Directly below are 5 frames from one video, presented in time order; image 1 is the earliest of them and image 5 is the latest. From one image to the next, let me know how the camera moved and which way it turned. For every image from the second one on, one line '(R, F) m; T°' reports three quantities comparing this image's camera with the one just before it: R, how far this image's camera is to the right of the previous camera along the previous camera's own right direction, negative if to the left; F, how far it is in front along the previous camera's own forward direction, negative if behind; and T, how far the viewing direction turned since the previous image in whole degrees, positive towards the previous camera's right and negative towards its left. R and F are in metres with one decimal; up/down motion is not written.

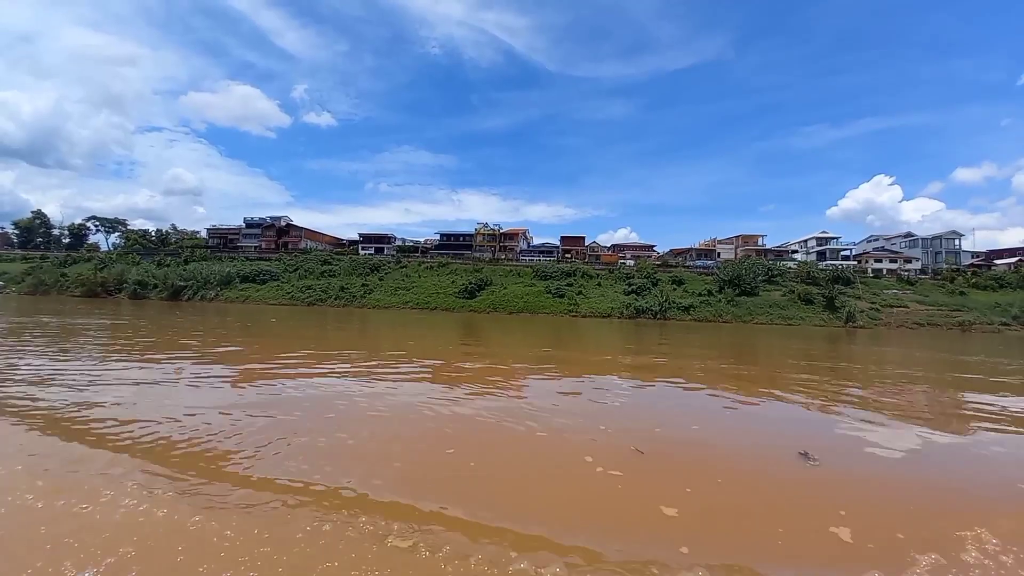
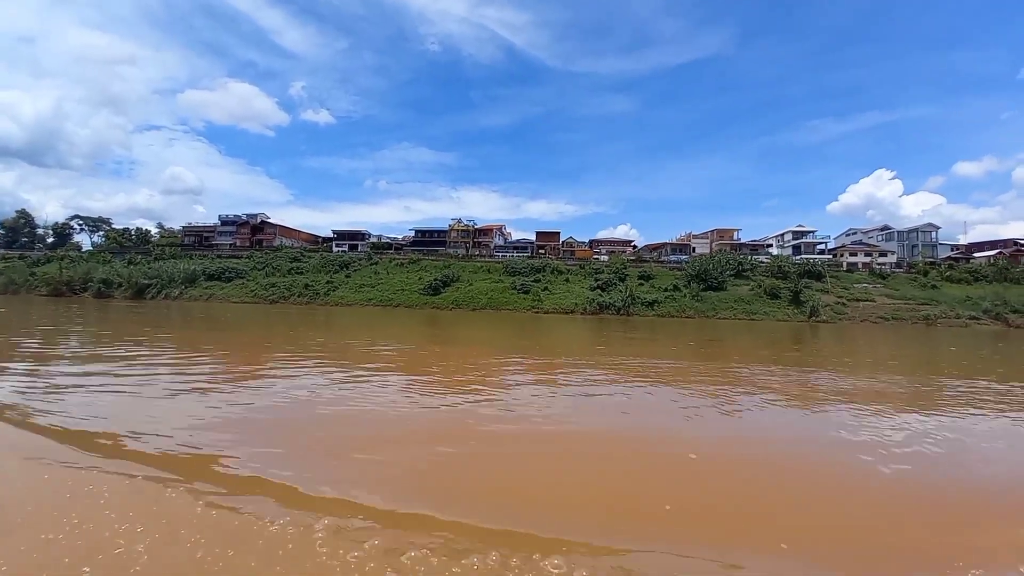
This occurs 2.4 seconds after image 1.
(+1.9, +0.4) m; 0°
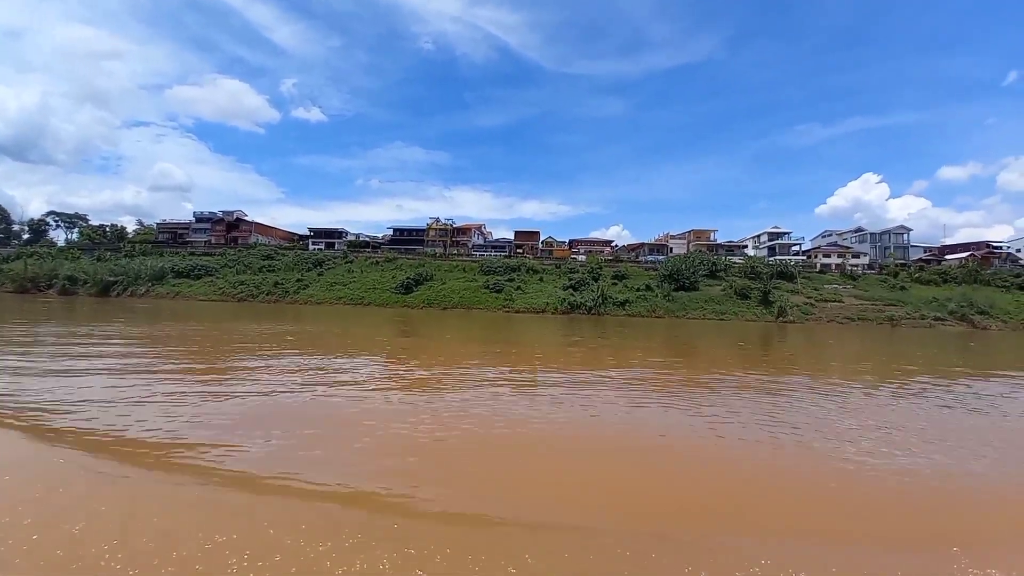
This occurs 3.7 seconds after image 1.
(+1.0, +0.2) m; +1°
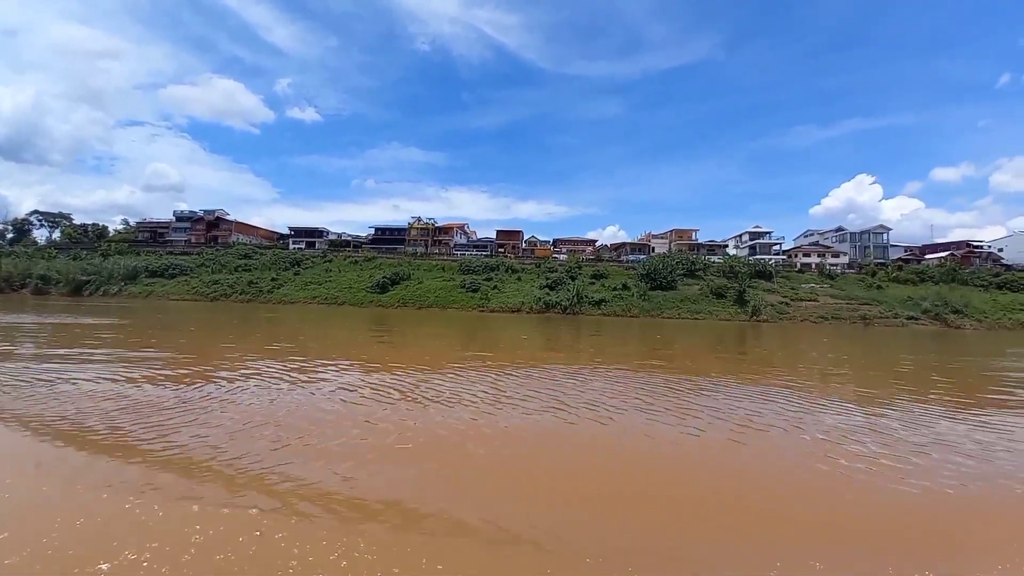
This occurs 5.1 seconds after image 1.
(+1.0, +0.2) m; 0°
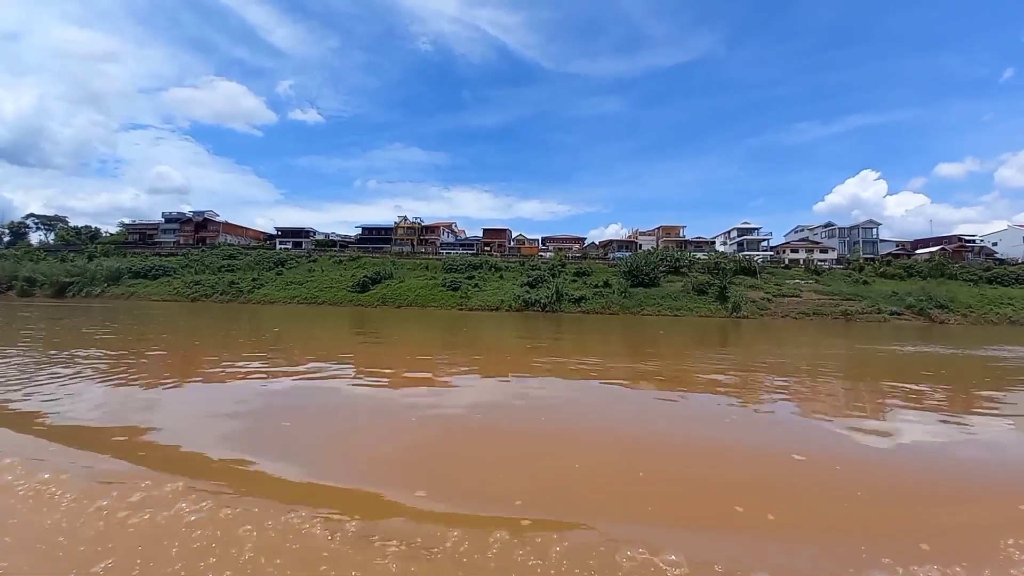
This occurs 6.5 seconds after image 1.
(+1.1, +0.2) m; 0°
